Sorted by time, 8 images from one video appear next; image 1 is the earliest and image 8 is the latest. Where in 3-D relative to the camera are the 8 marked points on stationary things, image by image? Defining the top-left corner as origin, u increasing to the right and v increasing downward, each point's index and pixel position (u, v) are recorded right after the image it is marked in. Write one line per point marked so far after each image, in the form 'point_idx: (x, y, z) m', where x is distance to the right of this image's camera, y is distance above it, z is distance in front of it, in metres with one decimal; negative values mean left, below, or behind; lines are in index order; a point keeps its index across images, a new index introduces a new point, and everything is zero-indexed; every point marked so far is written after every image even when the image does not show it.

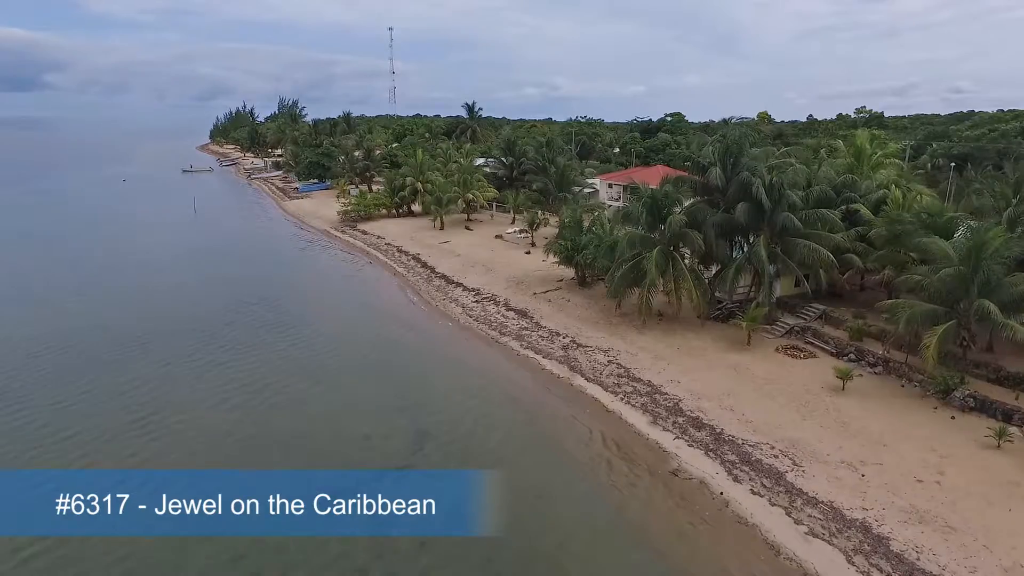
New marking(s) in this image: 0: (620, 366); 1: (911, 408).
0: (+3.4, -2.4, +19.1) m
1: (+10.5, -3.2, +16.3) m
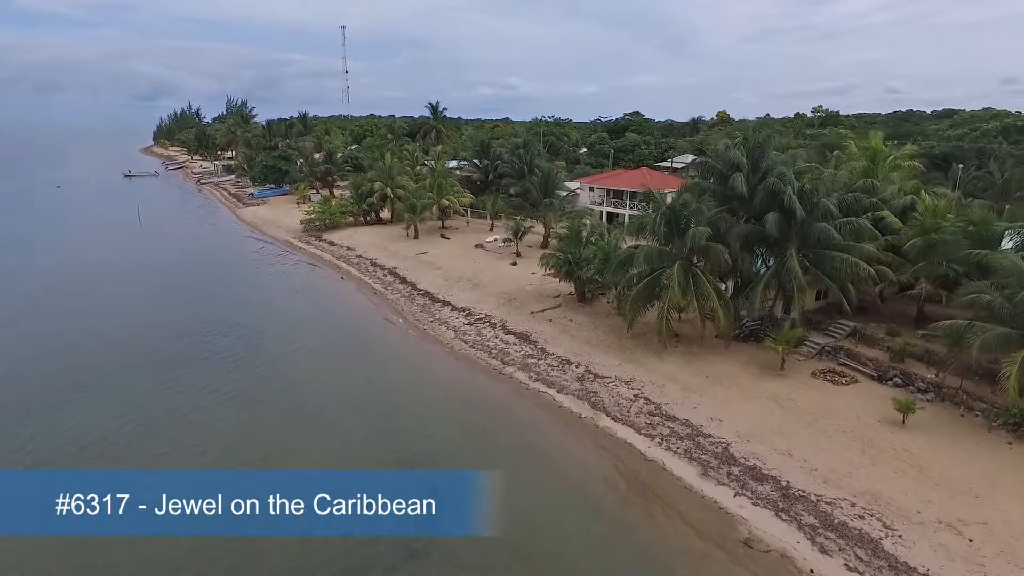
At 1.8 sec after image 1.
0: (+3.7, -3.1, +16.8) m
1: (+11.1, -3.7, +14.4) m
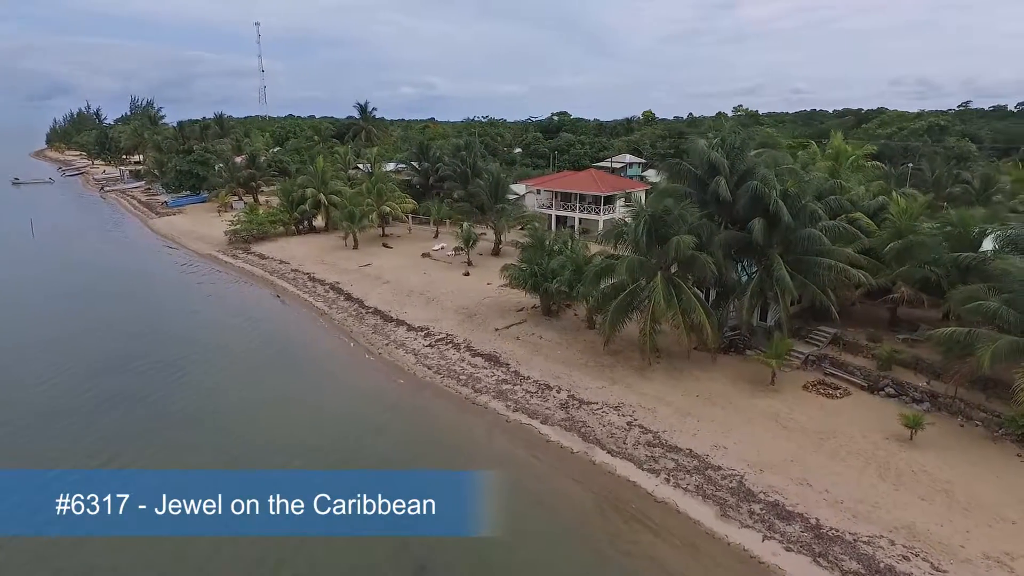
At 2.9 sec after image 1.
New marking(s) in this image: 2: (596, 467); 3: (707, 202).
0: (+3.3, -3.5, +15.3) m
1: (+10.9, -3.9, +13.8) m
2: (+2.0, -3.6, +15.4) m
3: (+6.0, +2.6, +19.1) m
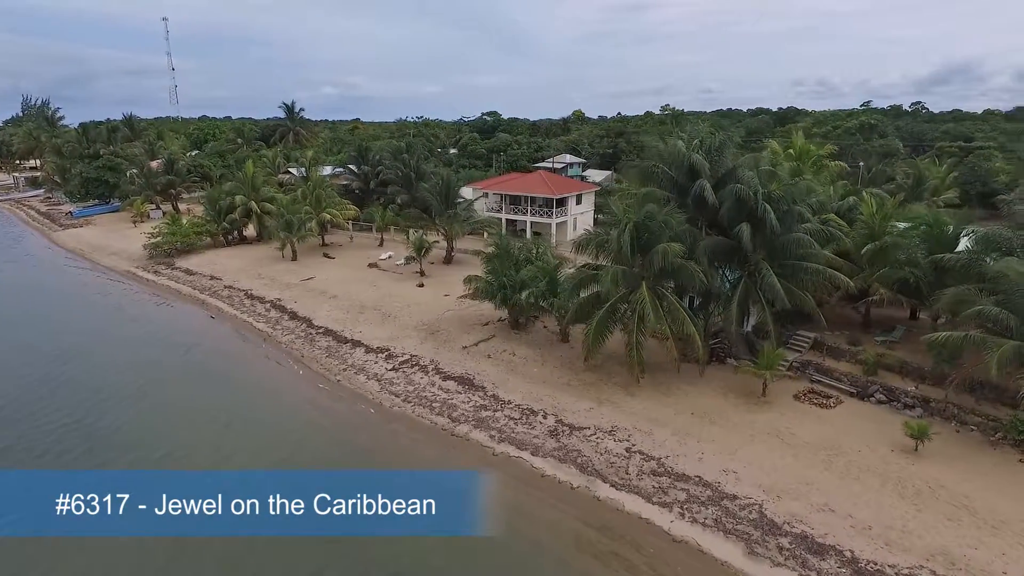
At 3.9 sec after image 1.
0: (+3.1, -3.8, +14.2) m
1: (+10.8, -3.9, +13.5) m
2: (+1.8, -4.0, +14.1) m
3: (+5.2, +2.4, +18.2) m
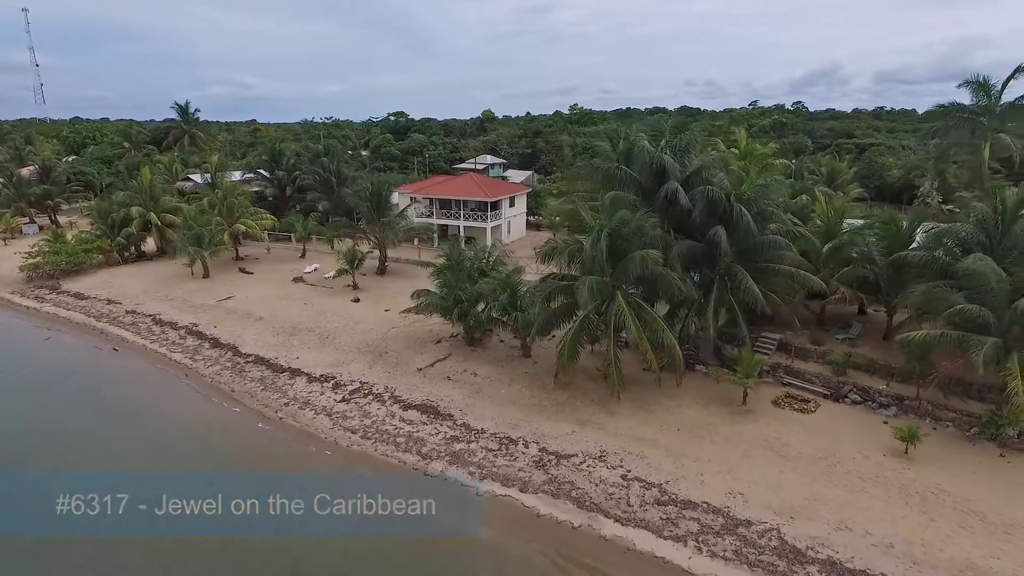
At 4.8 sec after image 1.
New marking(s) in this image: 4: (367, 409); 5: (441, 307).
0: (+2.8, -4.1, +13.1) m
1: (+10.6, -3.9, +13.5) m
2: (+1.6, -4.3, +12.8) m
3: (+4.0, +2.2, +17.4) m
4: (-3.9, -3.3, +16.8) m
5: (-2.2, -0.6, +19.6) m
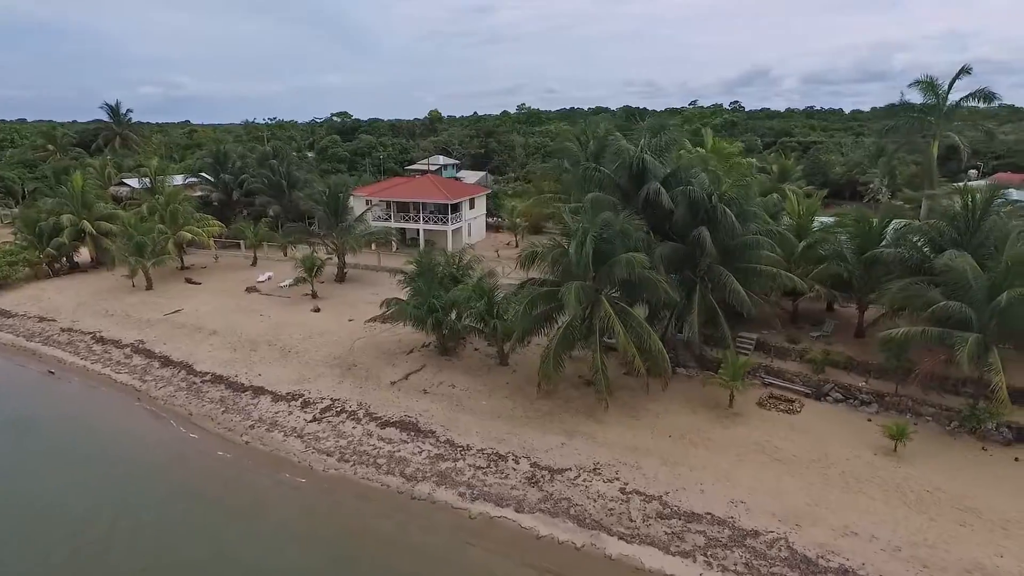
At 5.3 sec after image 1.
0: (+2.7, -4.2, +12.6) m
1: (+10.4, -3.8, +13.7) m
2: (+1.5, -4.5, +12.3) m
3: (+3.4, +2.1, +17.0) m
4: (-4.3, -3.6, +15.7) m
5: (-2.9, -0.9, +18.7) m
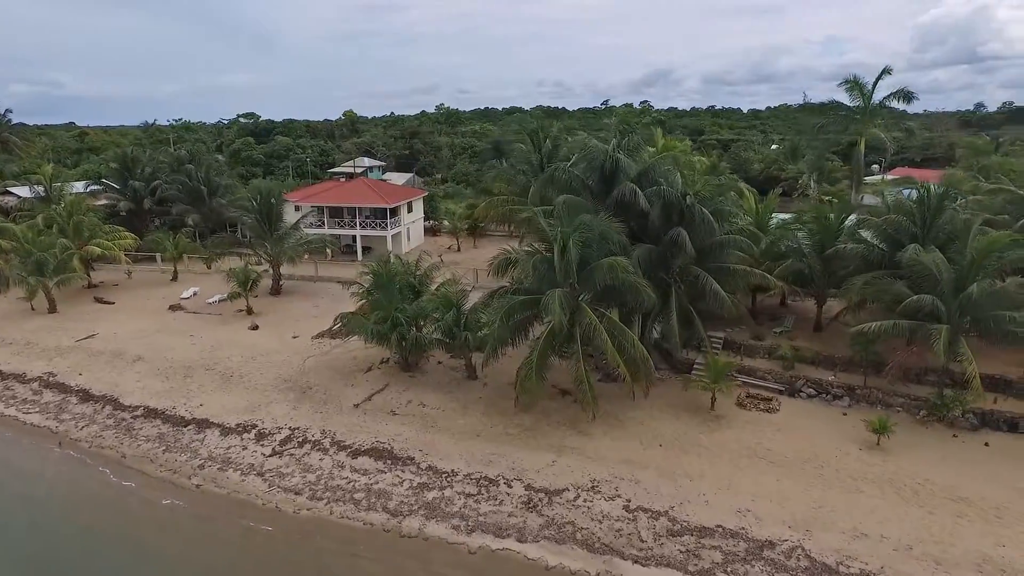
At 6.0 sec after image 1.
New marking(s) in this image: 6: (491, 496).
0: (+2.7, -4.4, +12.1) m
1: (+10.1, -3.6, +14.1) m
2: (+1.6, -4.6, +11.5) m
3: (+2.6, +2.0, +16.5) m
4: (-4.7, -4.0, +14.2) m
5: (-3.8, -1.2, +17.3) m
6: (-0.4, -4.3, +12.8) m
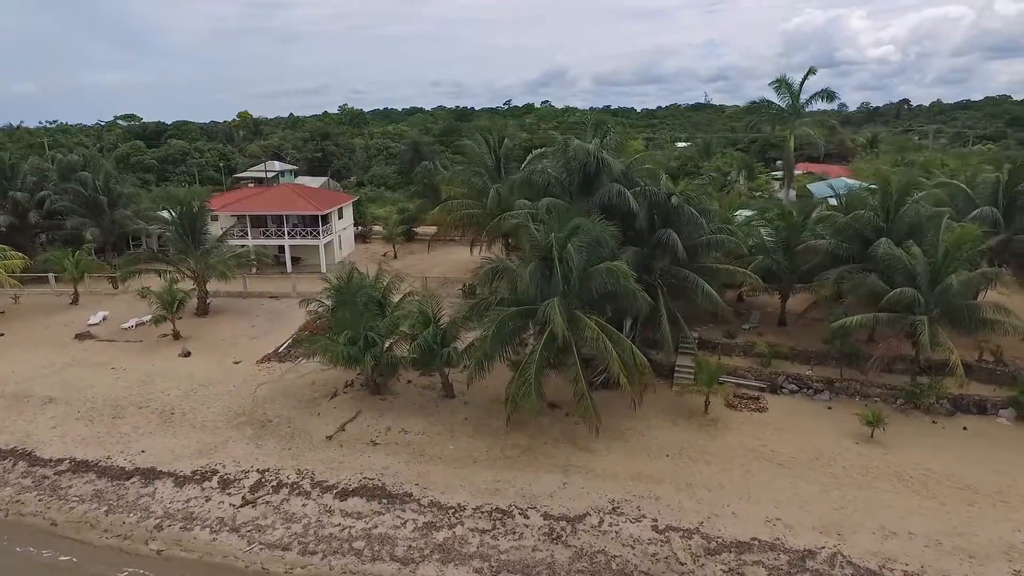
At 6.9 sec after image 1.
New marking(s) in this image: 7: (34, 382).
0: (+3.2, -4.5, +11.5) m
1: (+10.1, -3.4, +14.6) m
2: (+2.1, -4.8, +10.8) m
3: (+2.1, +1.8, +15.8) m
4: (-4.5, -4.4, +12.4) m
5: (-4.2, -1.7, +15.6) m
6: (-0.1, -4.6, +11.7) m
7: (-14.0, -2.8, +18.1) m
